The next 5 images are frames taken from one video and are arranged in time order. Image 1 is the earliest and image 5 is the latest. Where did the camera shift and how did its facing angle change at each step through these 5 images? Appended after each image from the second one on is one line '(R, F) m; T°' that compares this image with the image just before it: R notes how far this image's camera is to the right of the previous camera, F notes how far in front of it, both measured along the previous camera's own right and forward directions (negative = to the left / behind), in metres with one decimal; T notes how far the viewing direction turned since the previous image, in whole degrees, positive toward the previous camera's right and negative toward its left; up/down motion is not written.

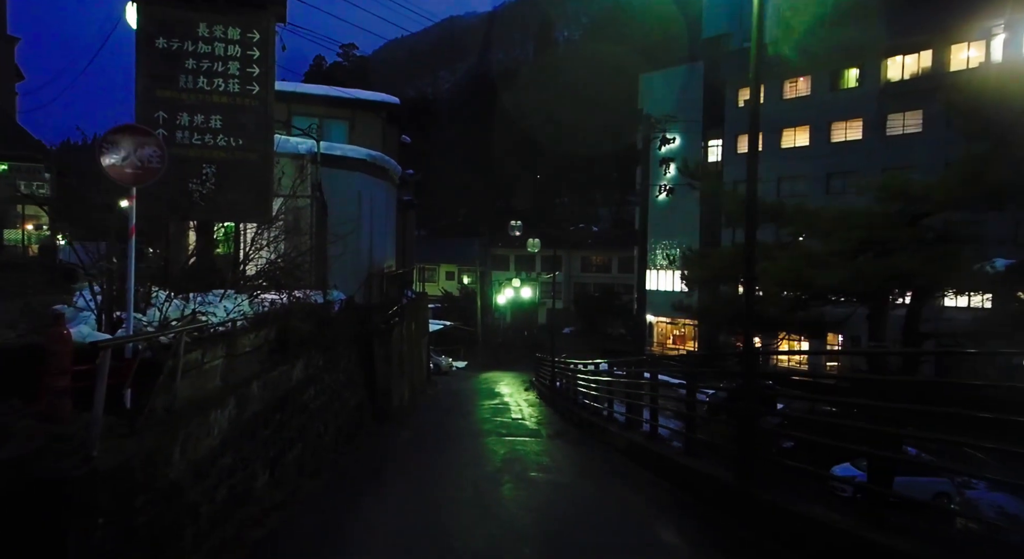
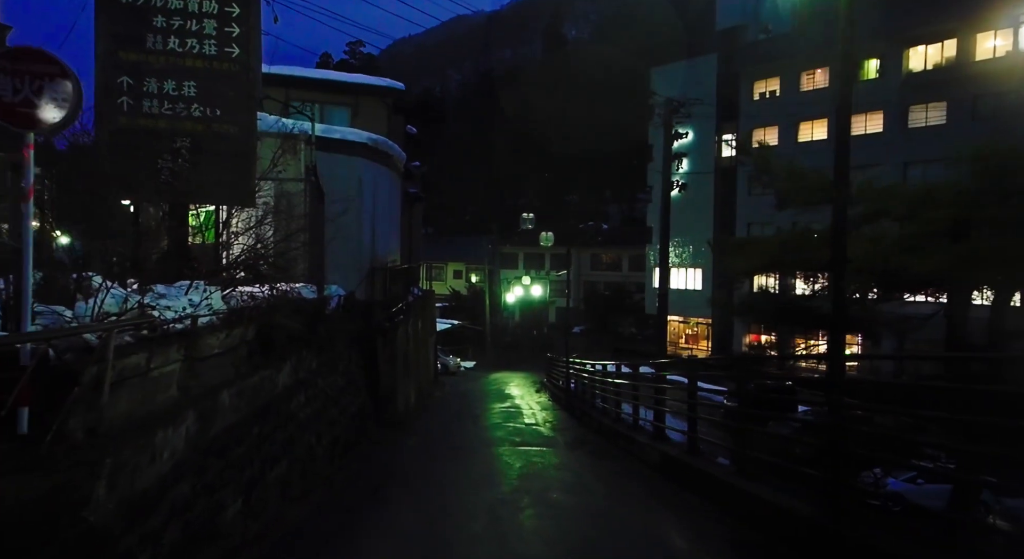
(-0.1, +1.0) m; -1°
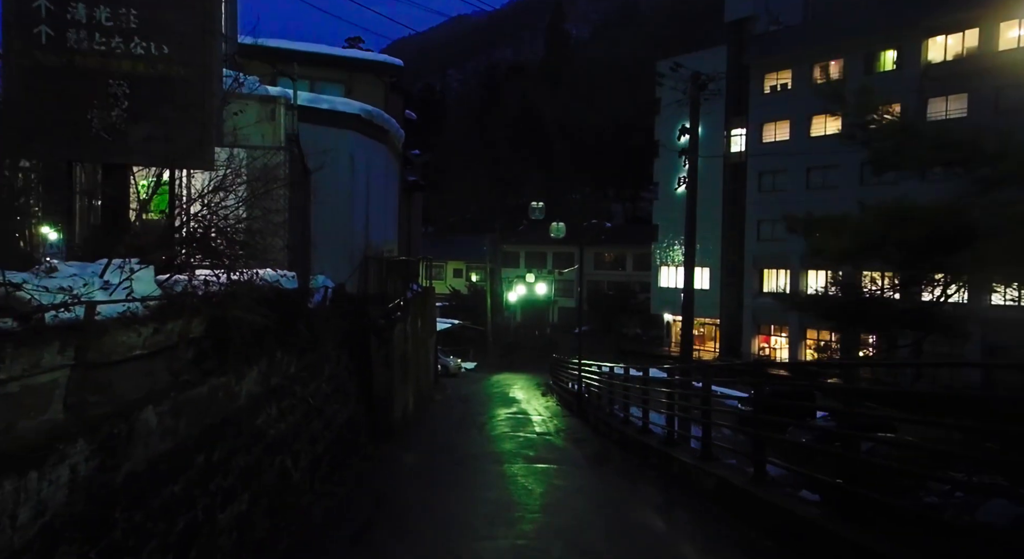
(-0.2, +1.4) m; 0°
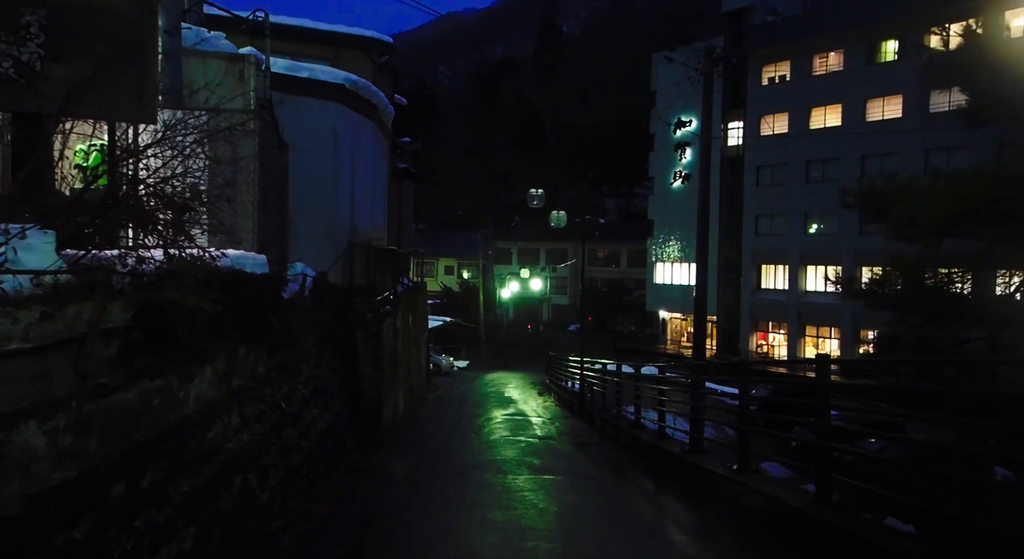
(-0.1, +1.0) m; +1°
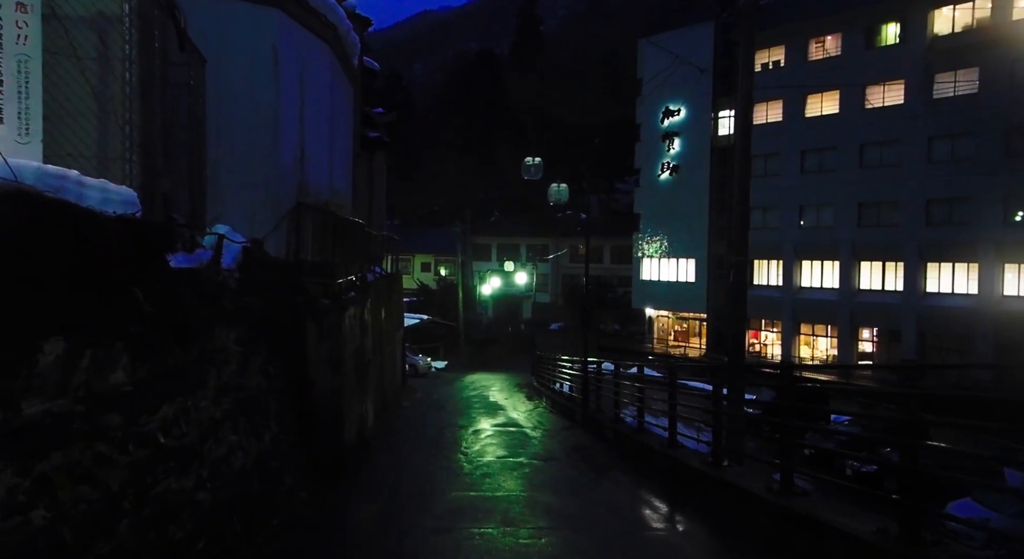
(-0.3, +2.3) m; +2°
